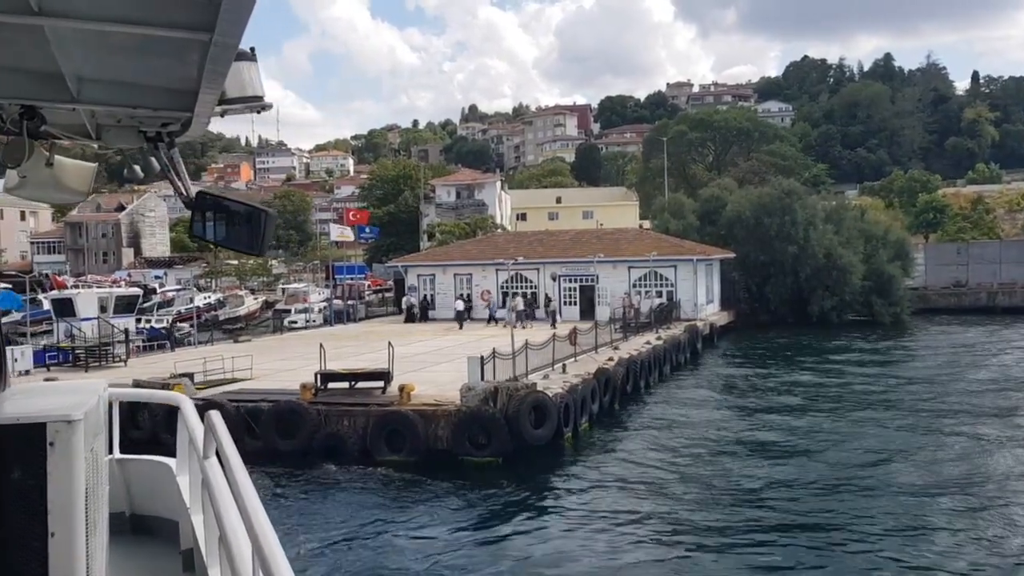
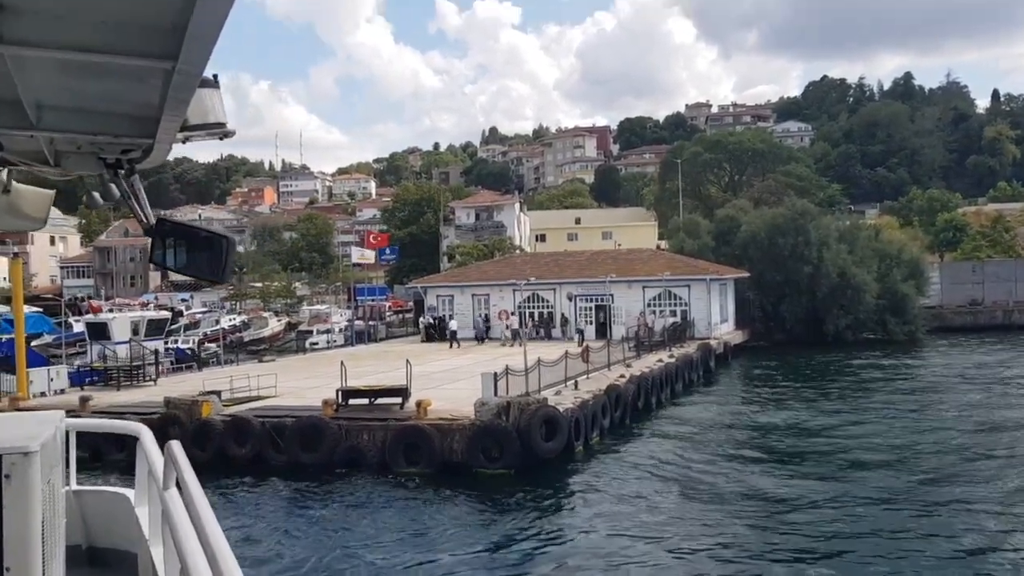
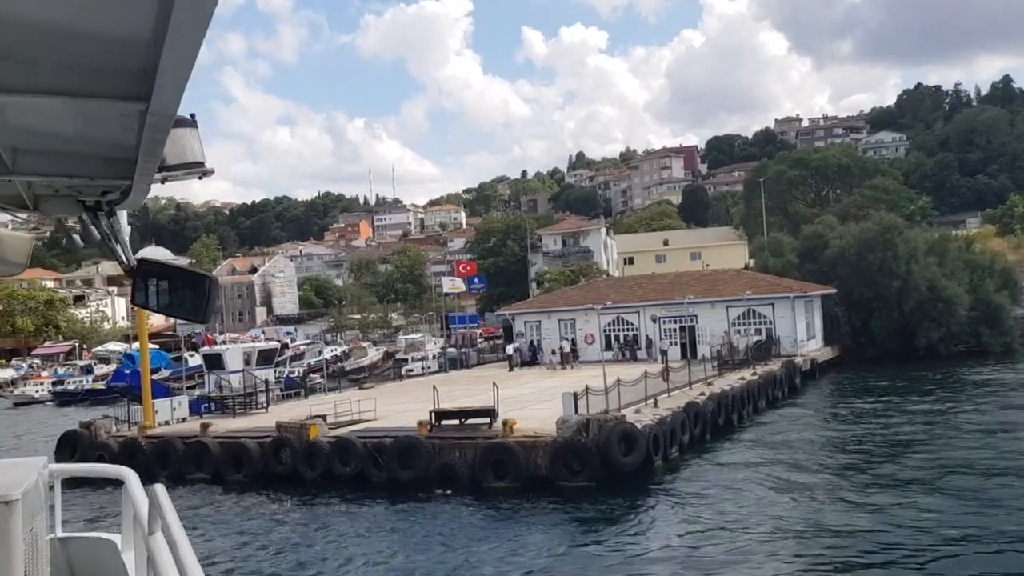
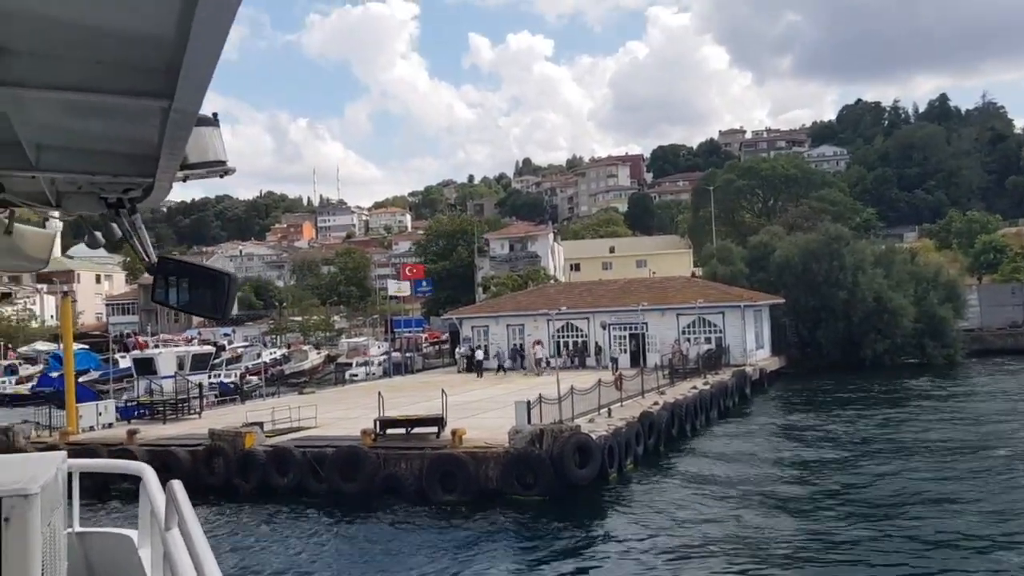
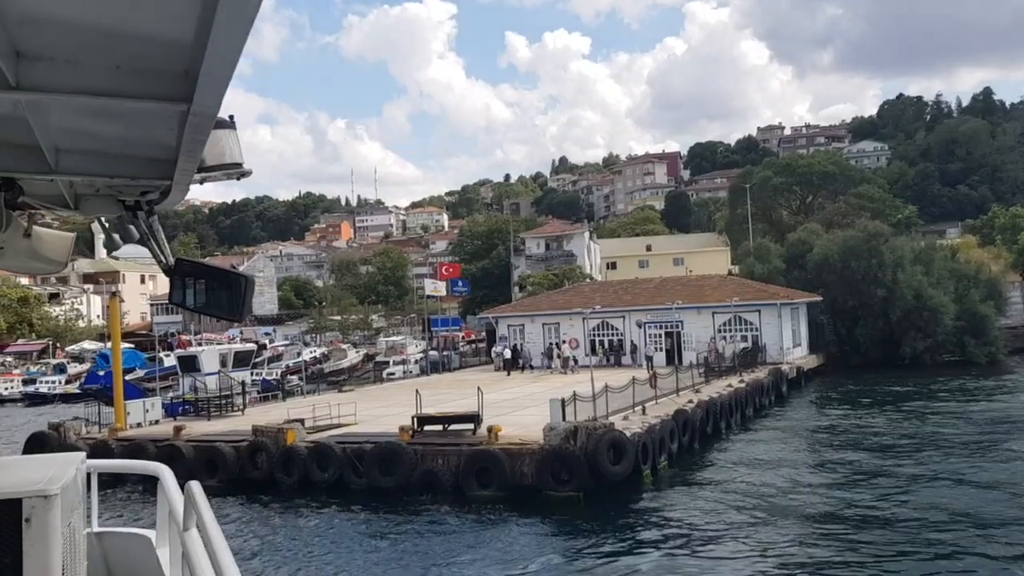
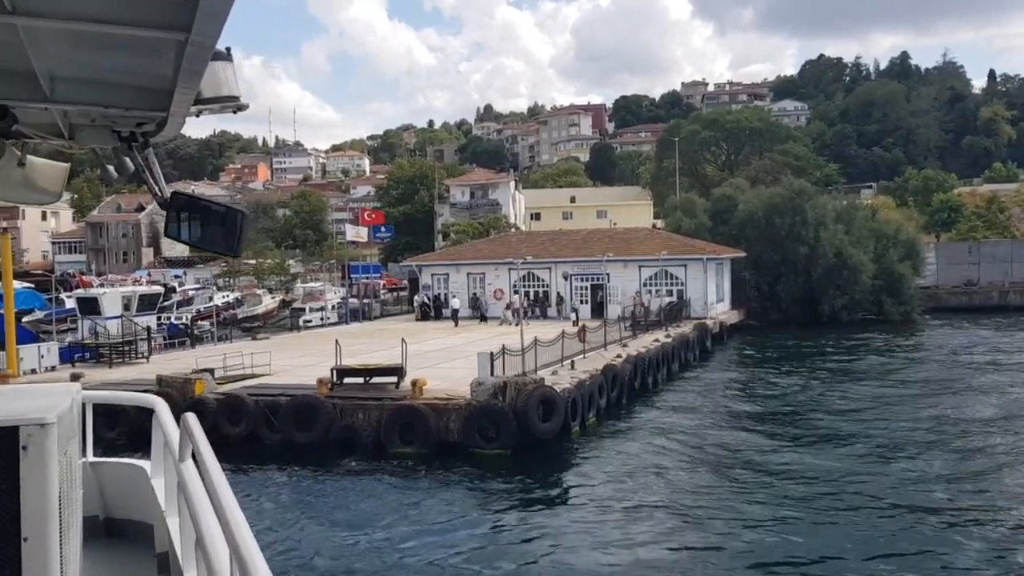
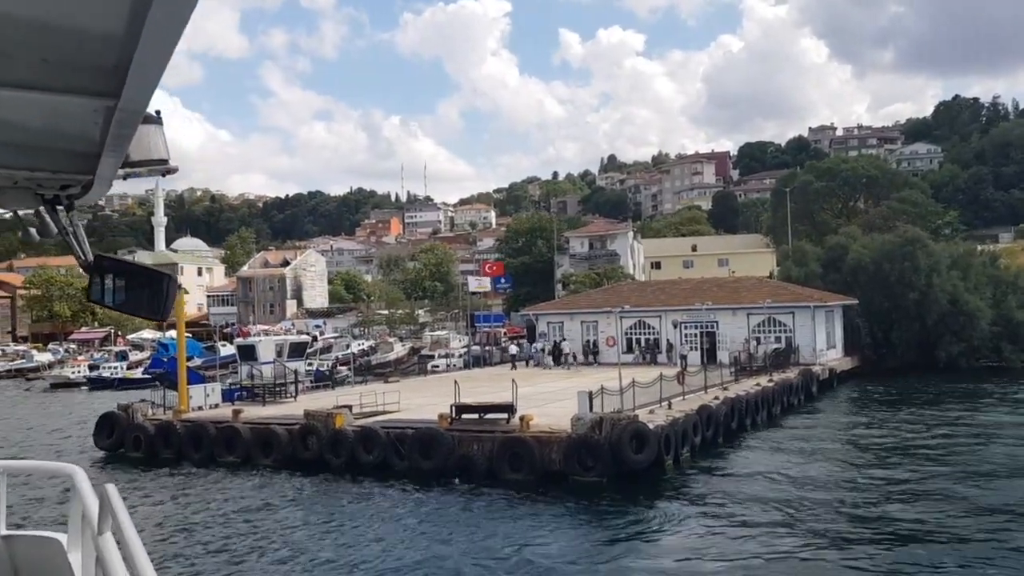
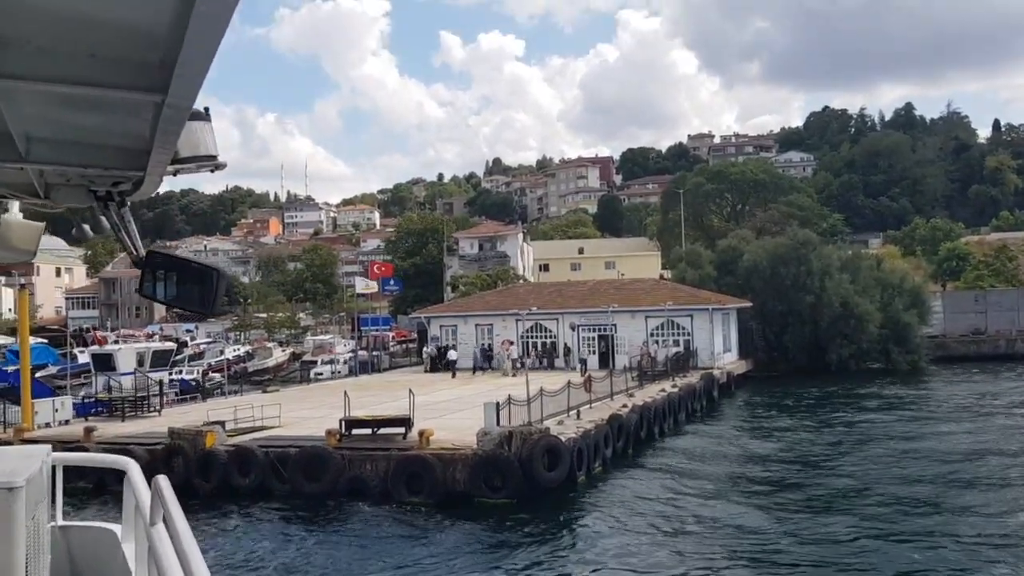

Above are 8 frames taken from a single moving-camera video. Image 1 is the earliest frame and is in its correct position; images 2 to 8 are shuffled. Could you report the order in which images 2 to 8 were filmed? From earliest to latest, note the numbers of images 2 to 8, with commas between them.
6, 2, 8, 4, 5, 3, 7
